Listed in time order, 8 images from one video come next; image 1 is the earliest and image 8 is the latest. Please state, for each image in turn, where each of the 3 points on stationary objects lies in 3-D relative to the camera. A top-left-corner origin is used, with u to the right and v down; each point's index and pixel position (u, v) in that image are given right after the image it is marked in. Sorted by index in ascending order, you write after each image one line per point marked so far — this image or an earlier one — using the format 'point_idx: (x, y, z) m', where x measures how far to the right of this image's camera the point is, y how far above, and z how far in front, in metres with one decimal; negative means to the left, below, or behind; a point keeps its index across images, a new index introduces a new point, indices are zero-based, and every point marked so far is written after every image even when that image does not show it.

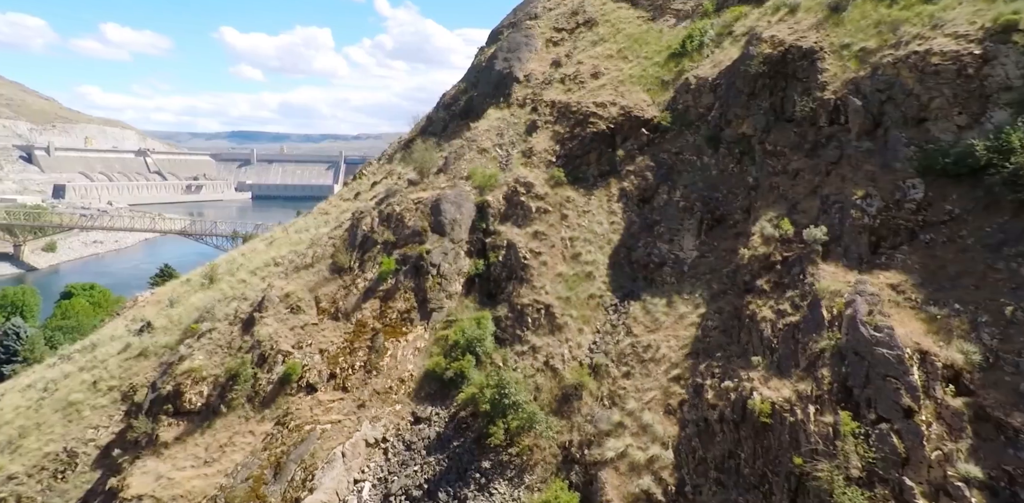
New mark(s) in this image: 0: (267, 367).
0: (-3.7, -1.8, +9.4) m
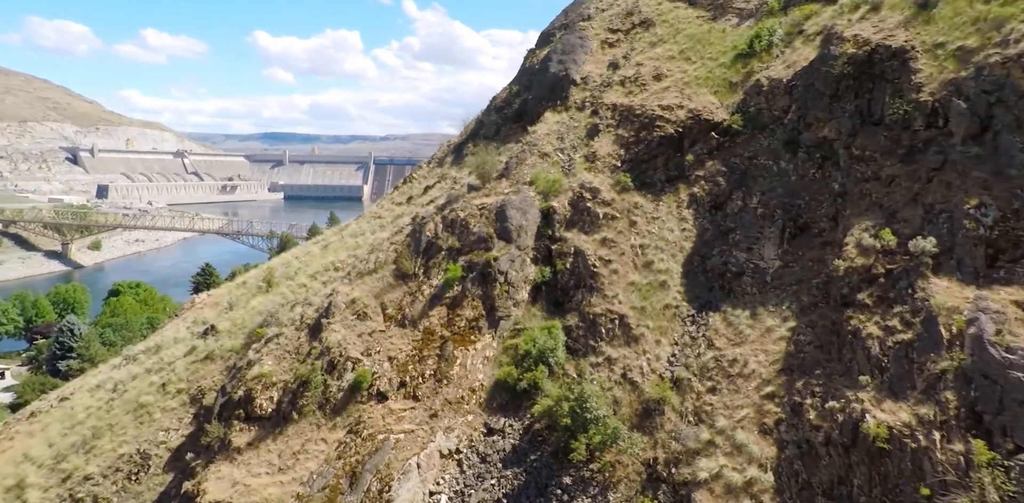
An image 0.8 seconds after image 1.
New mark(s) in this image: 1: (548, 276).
0: (-2.7, -1.9, +9.4) m
1: (+0.6, -0.4, +10.1) m
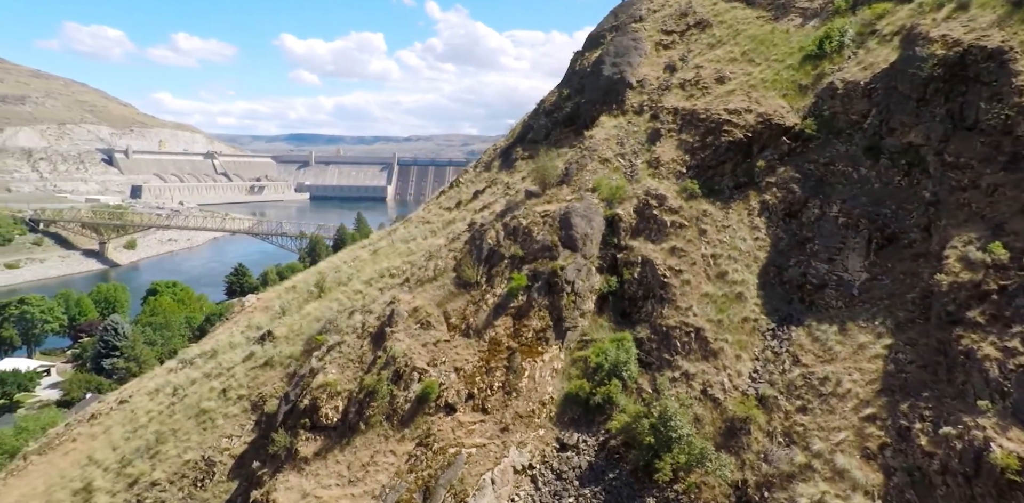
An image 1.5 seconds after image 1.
0: (-1.6, -2.0, +9.3) m
1: (+1.6, -0.5, +9.9) m
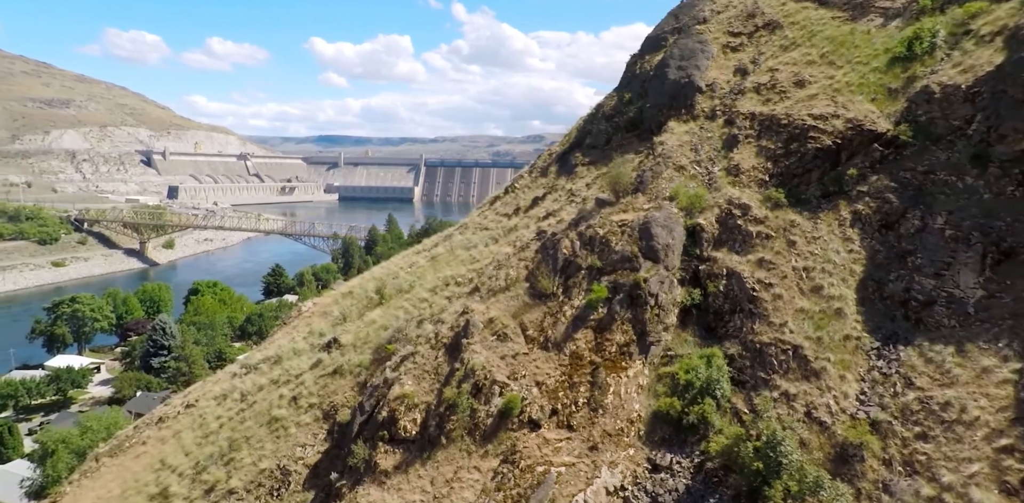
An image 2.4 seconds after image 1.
0: (-0.4, -2.2, +9.1) m
1: (+2.9, -0.7, +9.6) m
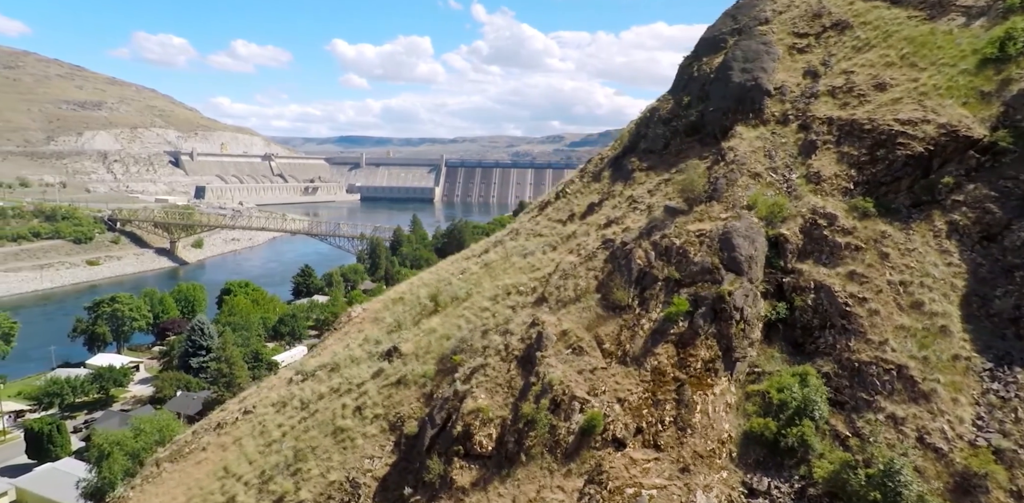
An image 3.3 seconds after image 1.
0: (+0.7, -2.3, +8.8) m
1: (+4.0, -0.9, +9.2) m
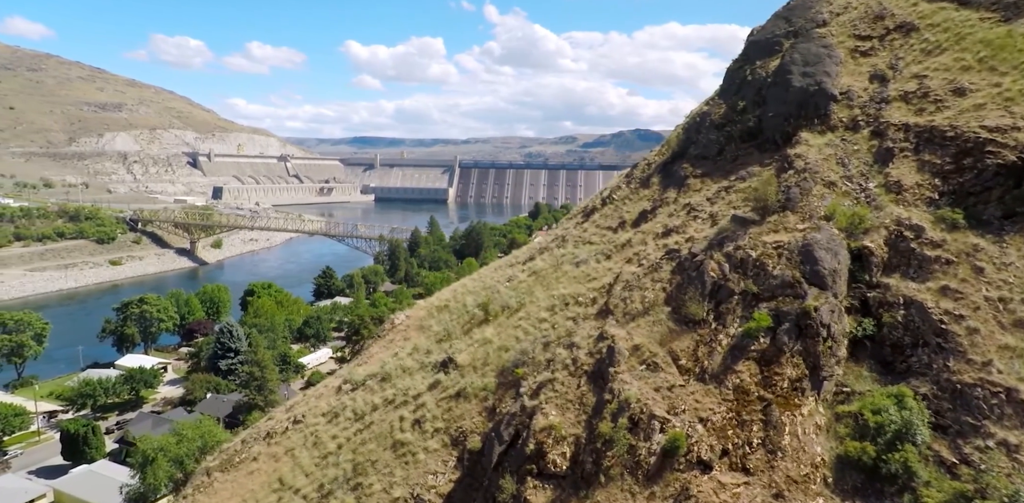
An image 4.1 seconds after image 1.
0: (+1.8, -2.5, +8.5) m
1: (+5.1, -1.1, +8.8) m
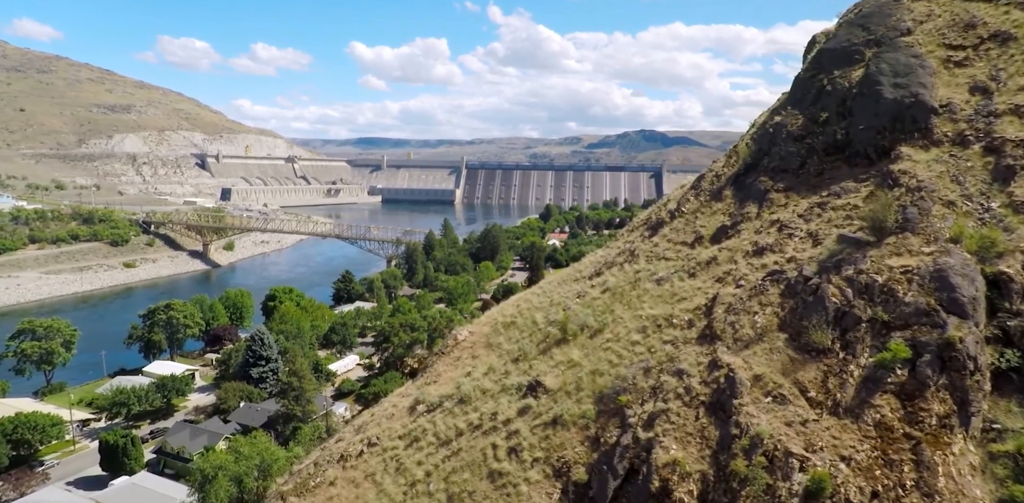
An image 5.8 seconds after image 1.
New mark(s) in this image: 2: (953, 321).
0: (+3.5, -2.9, +8.0) m
1: (+6.8, -1.5, +8.3) m
2: (+6.1, -1.0, +8.6) m
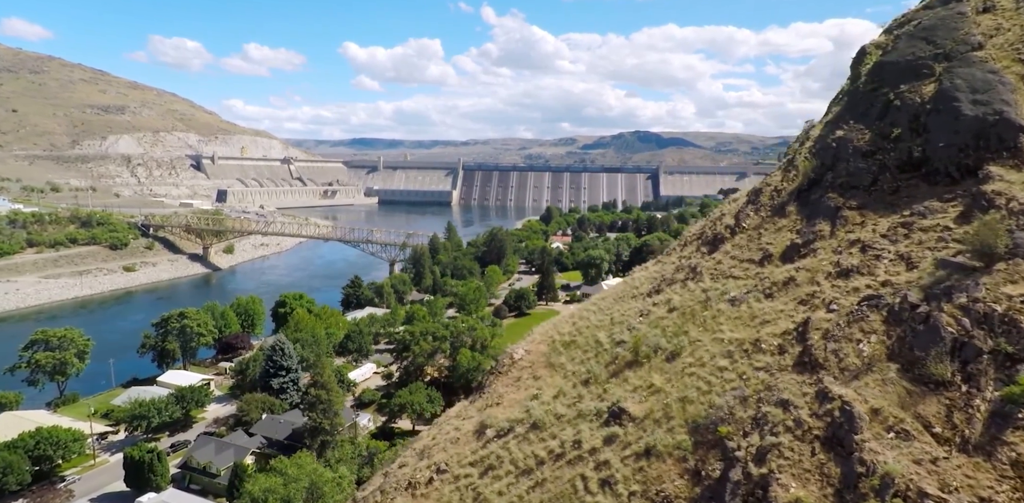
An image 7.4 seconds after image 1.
0: (+5.1, -3.3, +7.7) m
1: (+8.4, -1.9, +8.0) m
2: (+7.7, -1.4, +8.3) m
